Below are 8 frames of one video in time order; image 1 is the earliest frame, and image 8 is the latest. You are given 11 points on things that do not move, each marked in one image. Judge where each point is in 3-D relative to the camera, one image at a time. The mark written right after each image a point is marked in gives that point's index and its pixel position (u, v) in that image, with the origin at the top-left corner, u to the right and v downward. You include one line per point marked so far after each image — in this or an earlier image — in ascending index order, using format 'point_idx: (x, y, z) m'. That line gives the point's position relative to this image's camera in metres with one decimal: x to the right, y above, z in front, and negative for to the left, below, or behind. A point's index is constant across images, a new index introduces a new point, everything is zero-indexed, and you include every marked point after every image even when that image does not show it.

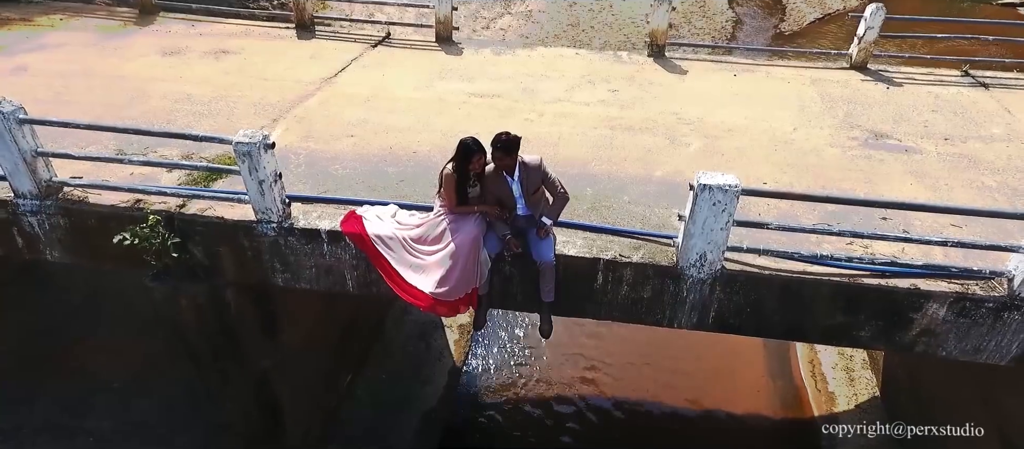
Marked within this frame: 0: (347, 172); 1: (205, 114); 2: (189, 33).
0: (-1.6, +0.5, +5.6) m
1: (-3.4, +1.2, +6.6) m
2: (-4.7, +2.8, +8.7) m
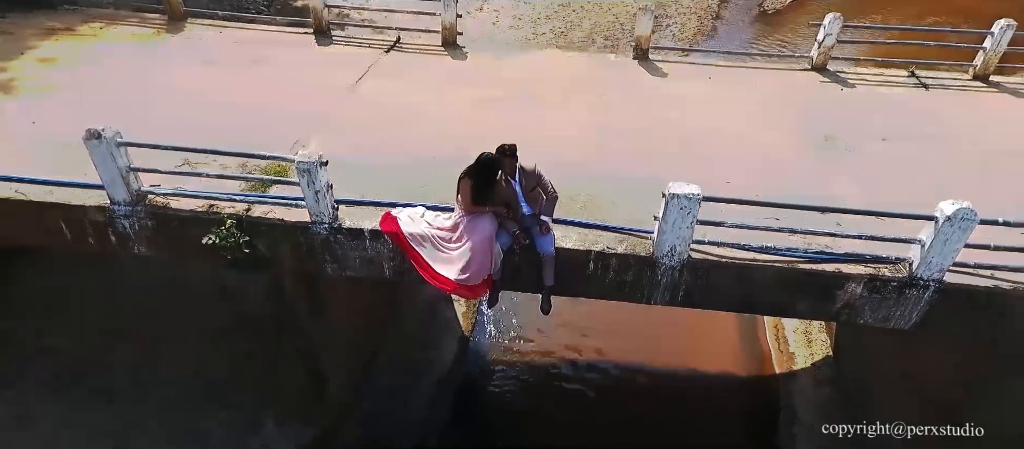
0: (-1.5, +0.6, +6.7) m
1: (-3.4, +1.3, +7.6) m
2: (-4.7, +3.0, +9.6) m
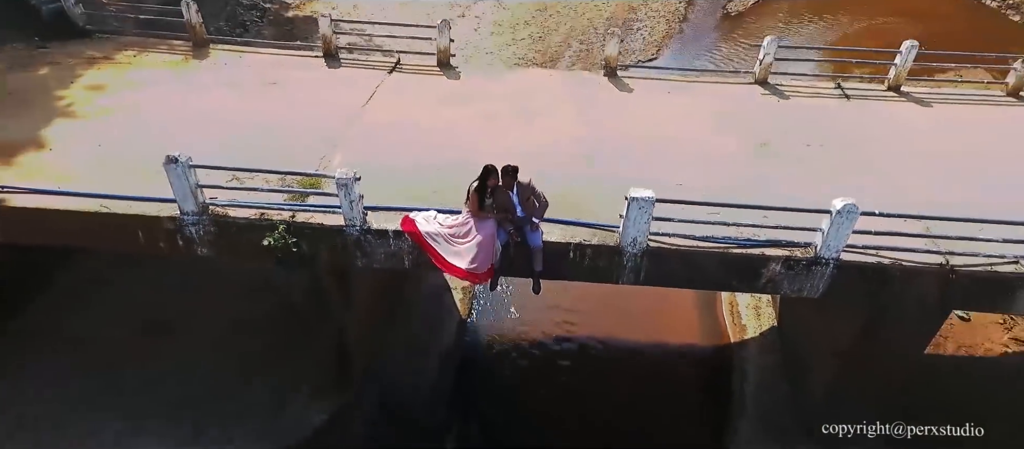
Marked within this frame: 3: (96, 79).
0: (-1.6, +0.6, +8.2) m
1: (-3.5, +1.3, +8.9) m
2: (-5.0, +3.0, +10.9) m
3: (-7.1, +2.5, +10.1) m
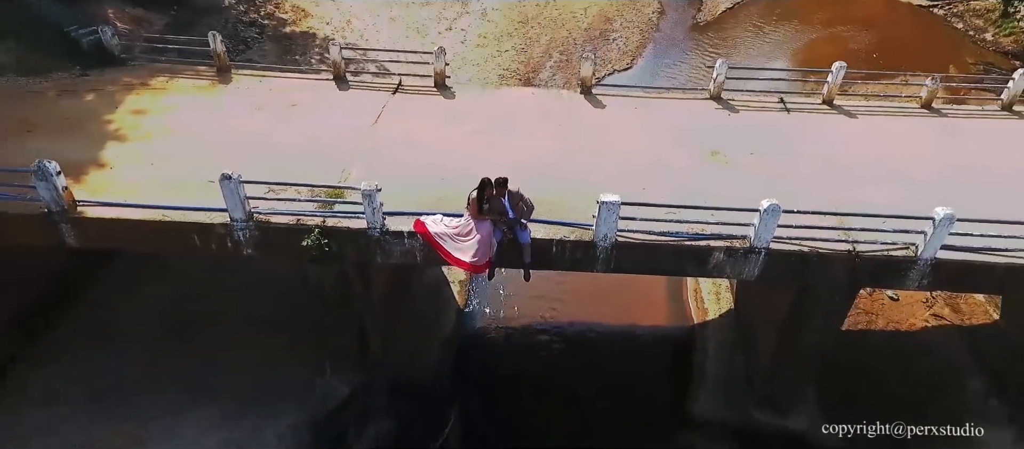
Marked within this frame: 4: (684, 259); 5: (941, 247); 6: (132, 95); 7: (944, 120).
0: (-1.8, +0.5, +9.7) m
1: (-3.7, +1.2, +10.5) m
2: (-5.2, +2.9, +12.4) m
3: (-7.3, +2.4, +11.5) m
4: (+2.7, -0.5, +9.0) m
5: (+6.2, -0.3, +8.2) m
6: (-7.6, +2.6, +11.7) m
7: (+9.0, +2.2, +12.2) m
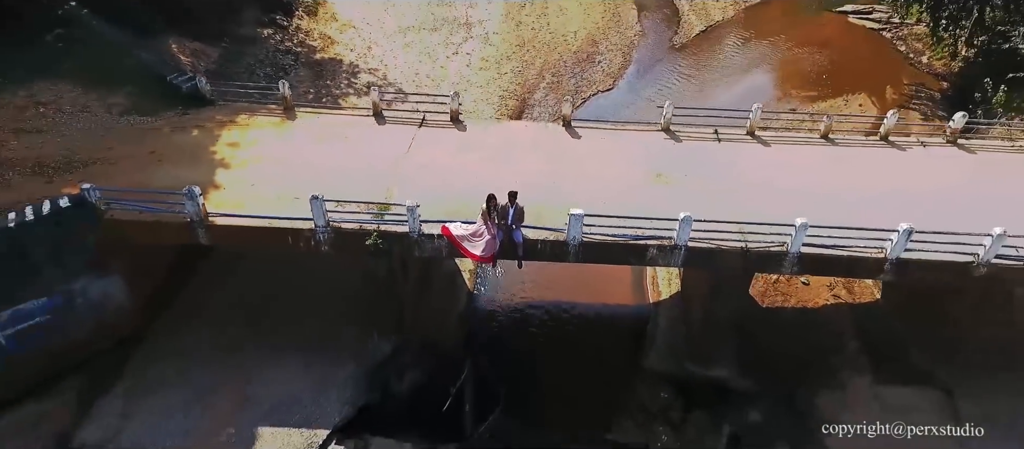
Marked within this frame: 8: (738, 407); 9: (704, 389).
0: (-1.8, +0.4, +13.7) m
1: (-3.8, +1.1, +14.4) m
2: (-5.3, +2.8, +16.3) m
3: (-7.4, +2.3, +15.4) m
4: (+2.6, -0.6, +12.9) m
5: (+6.2, -0.4, +12.2) m
6: (-7.6, +2.5, +15.6) m
7: (+9.0, +2.1, +16.2) m
8: (+5.3, -4.3, +14.0) m
9: (+4.6, -4.0, +14.3) m
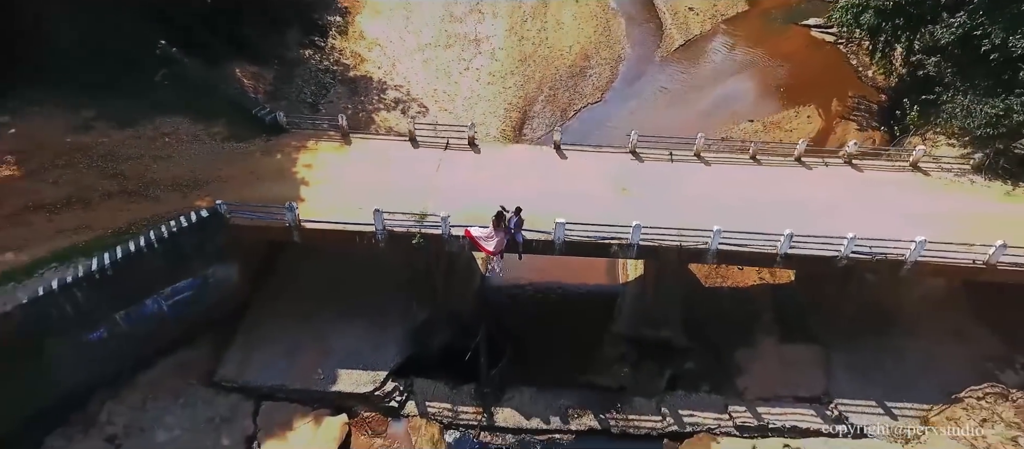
0: (-1.7, +0.3, +19.0) m
1: (-3.7, +1.1, +19.7) m
2: (-5.2, +2.8, +21.5) m
3: (-7.2, +2.3, +20.6) m
4: (+2.7, -0.8, +18.3) m
5: (+6.3, -0.6, +17.5) m
6: (-7.5, +2.5, +20.8) m
7: (+9.1, +2.1, +21.3) m
8: (+5.4, -4.4, +19.5) m
9: (+4.7, -4.1, +19.8) m
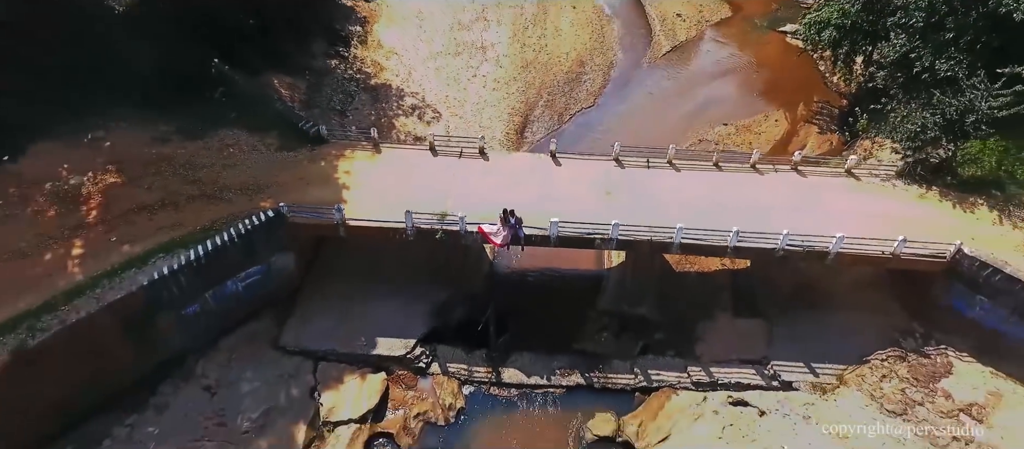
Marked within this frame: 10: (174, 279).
0: (-1.6, +0.5, +23.4) m
1: (-3.5, +1.2, +24.1) m
2: (-5.0, +3.0, +25.8) m
3: (-7.1, +2.5, +25.0) m
4: (+2.9, -0.7, +22.7) m
5: (+6.4, -0.5, +21.9) m
6: (-7.4, +2.7, +25.2) m
7: (+9.2, +2.3, +25.7) m
8: (+5.6, -4.3, +24.0) m
9: (+4.8, -4.0, +24.4) m
10: (-11.2, -1.8, +19.6) m
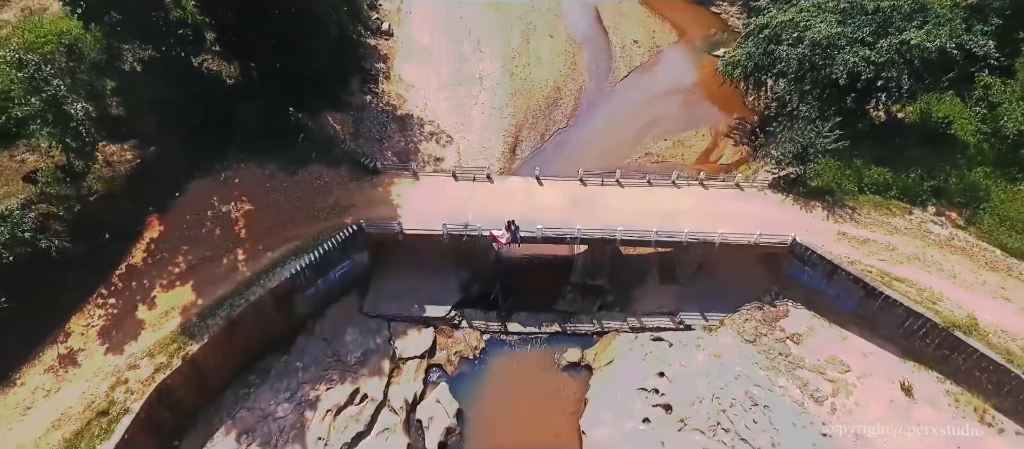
0: (-1.6, +0.2, +35.3) m
1: (-3.6, +0.9, +35.9) m
2: (-5.2, +2.8, +37.5) m
3: (-7.2, +2.1, +36.7) m
4: (+2.8, -0.9, +34.8) m
5: (+6.4, -0.7, +34.1) m
6: (-7.5, +2.4, +36.8) m
7: (+9.1, +2.4, +37.7) m
8: (+5.6, -4.3, +36.4) m
9: (+4.8, -4.0, +36.7) m
10: (-11.1, -2.6, +31.4) m
